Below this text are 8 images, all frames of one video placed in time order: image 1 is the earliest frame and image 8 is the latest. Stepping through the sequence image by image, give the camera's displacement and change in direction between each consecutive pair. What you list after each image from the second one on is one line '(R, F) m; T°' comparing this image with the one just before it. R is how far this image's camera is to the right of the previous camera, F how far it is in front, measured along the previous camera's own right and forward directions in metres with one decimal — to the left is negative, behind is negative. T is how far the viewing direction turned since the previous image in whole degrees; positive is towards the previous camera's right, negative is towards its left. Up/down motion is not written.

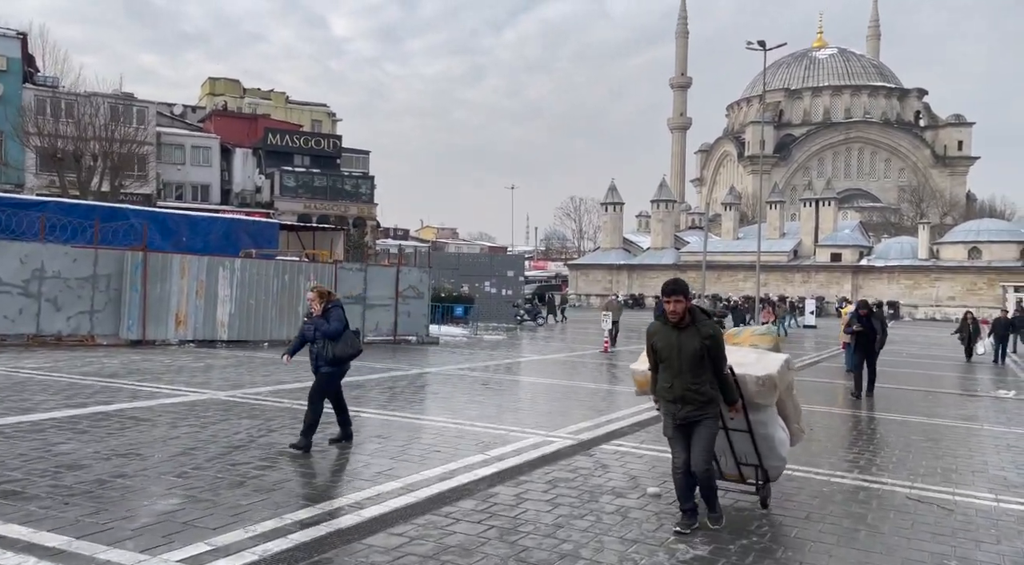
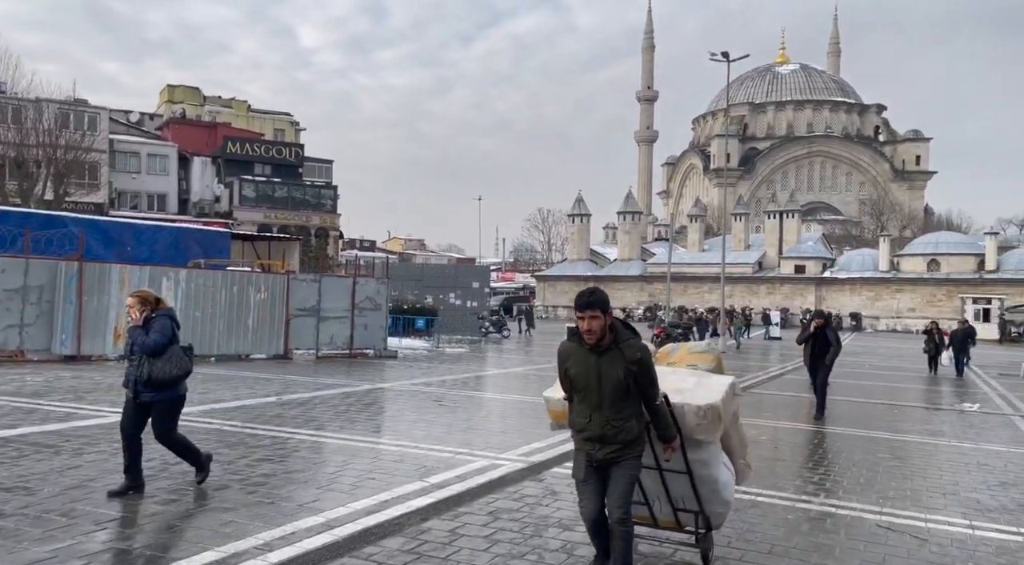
(+0.1, +0.4) m; +2°
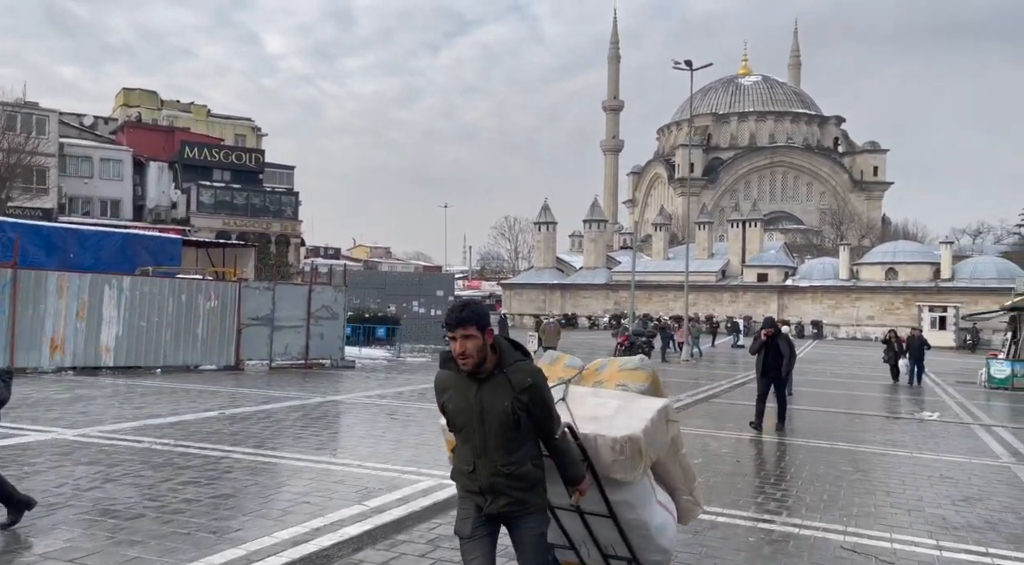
(+0.1, +0.3) m; +2°
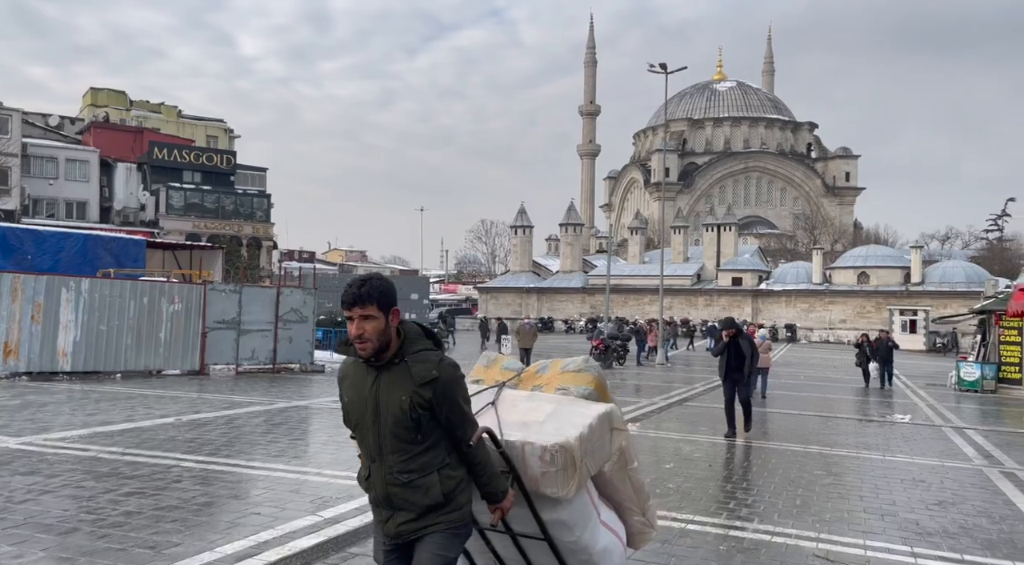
(+0.1, +0.2) m; +1°
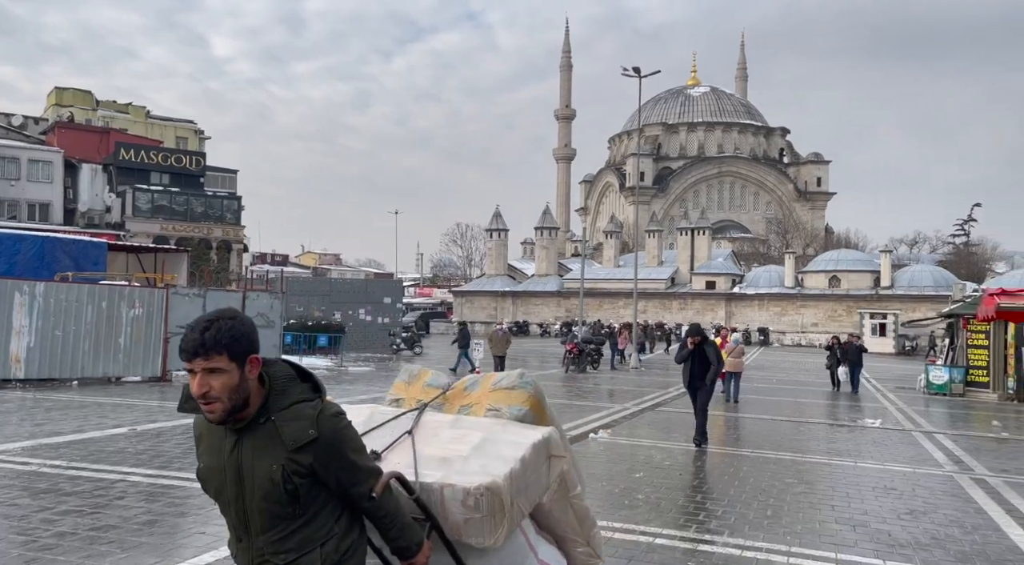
(+0.1, +0.2) m; +2°
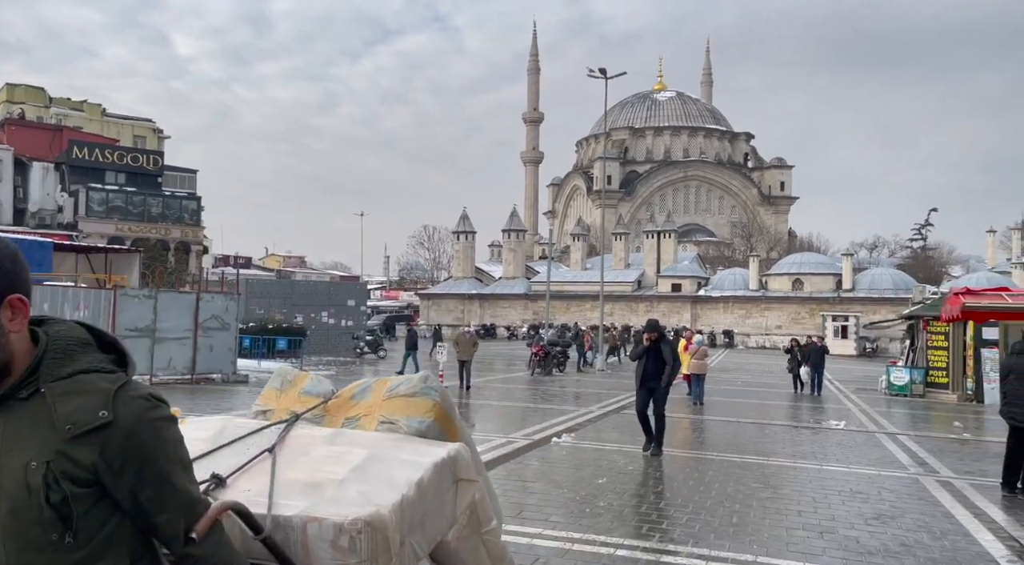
(+0.1, +0.3) m; +2°
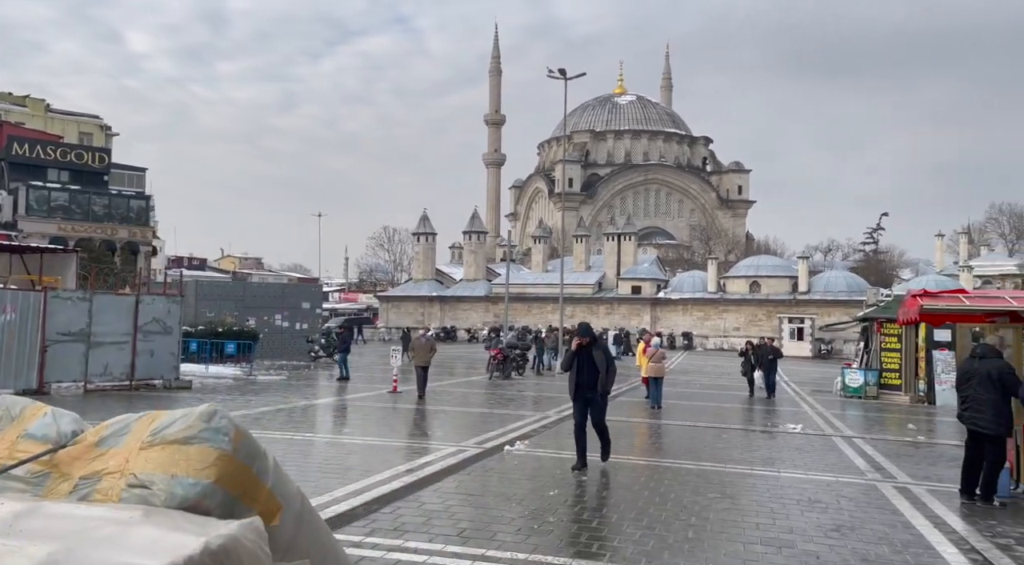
(+0.1, +0.4) m; +2°
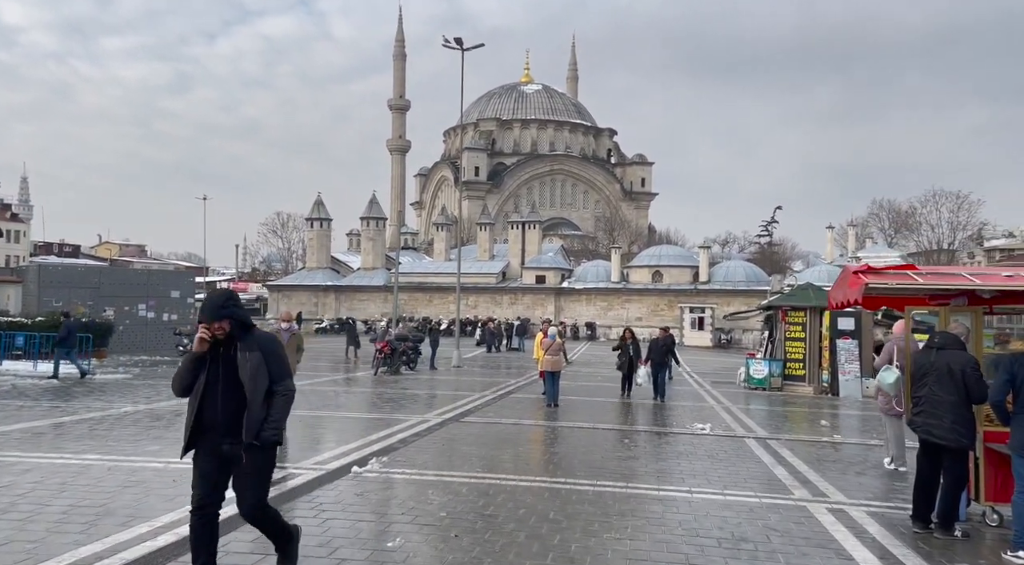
(+0.5, +2.4) m; +6°
